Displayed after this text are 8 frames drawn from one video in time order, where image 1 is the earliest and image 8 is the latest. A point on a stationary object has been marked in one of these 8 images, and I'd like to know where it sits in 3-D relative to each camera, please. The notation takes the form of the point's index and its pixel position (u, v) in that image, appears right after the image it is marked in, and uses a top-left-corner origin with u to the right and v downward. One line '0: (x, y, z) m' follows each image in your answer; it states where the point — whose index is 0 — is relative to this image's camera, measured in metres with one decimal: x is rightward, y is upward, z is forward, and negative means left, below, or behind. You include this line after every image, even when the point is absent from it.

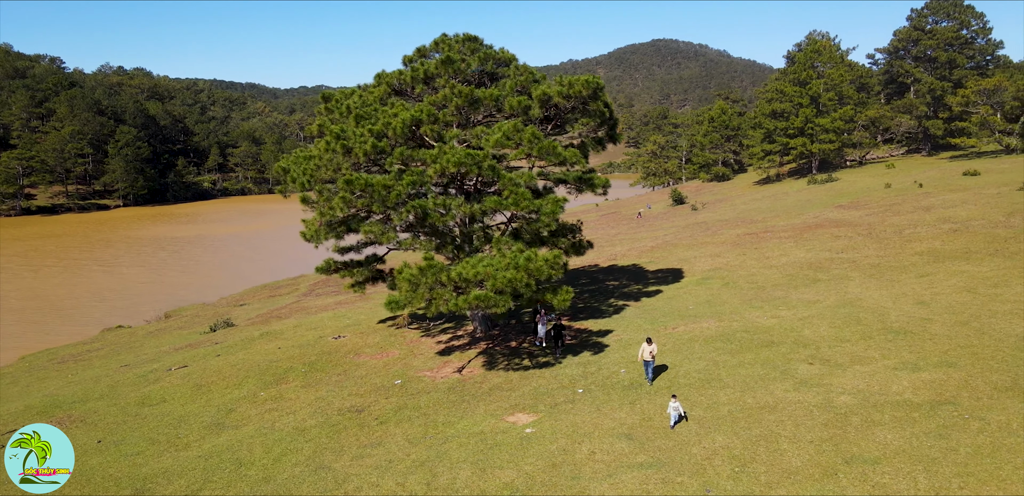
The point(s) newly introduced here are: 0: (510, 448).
0: (+0.1, -2.9, +10.6) m
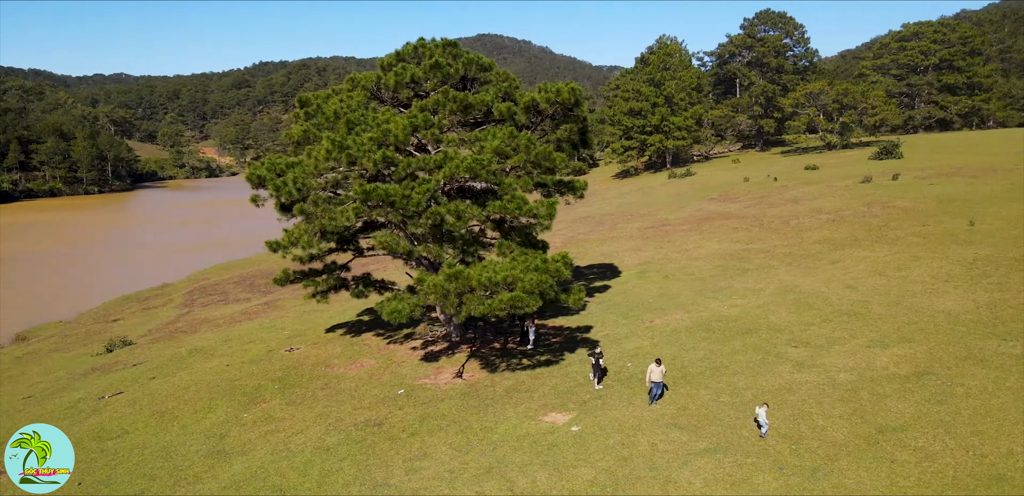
0: (+0.9, -3.0, +11.1) m
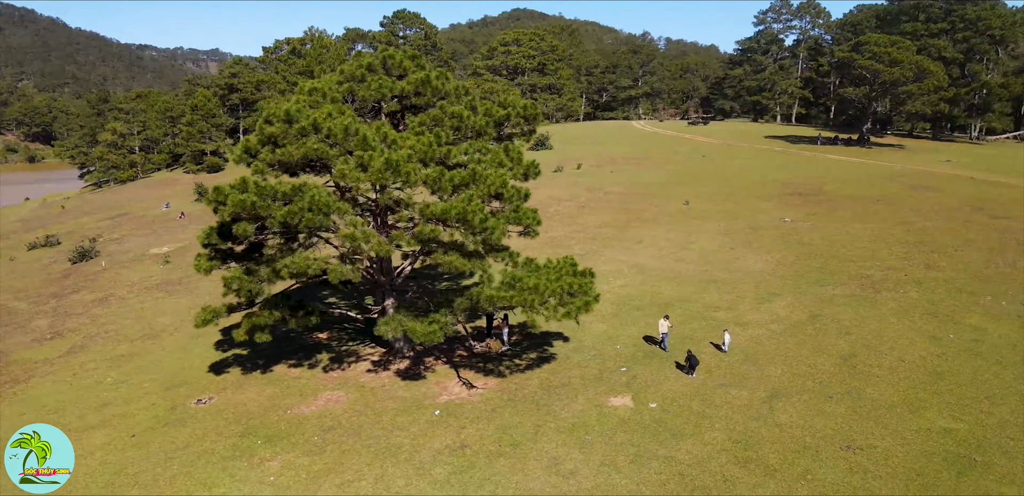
0: (+2.8, -3.0, +13.0) m
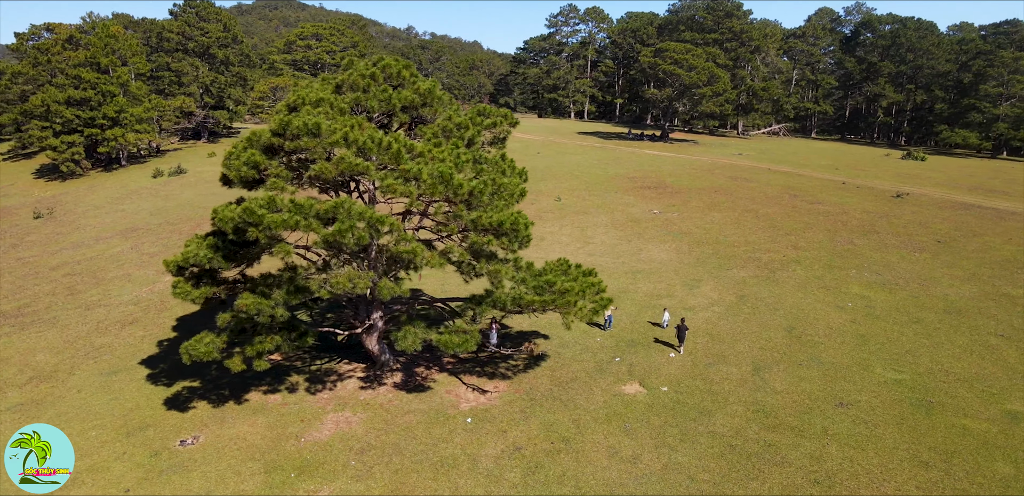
0: (+3.4, -3.0, +14.4) m
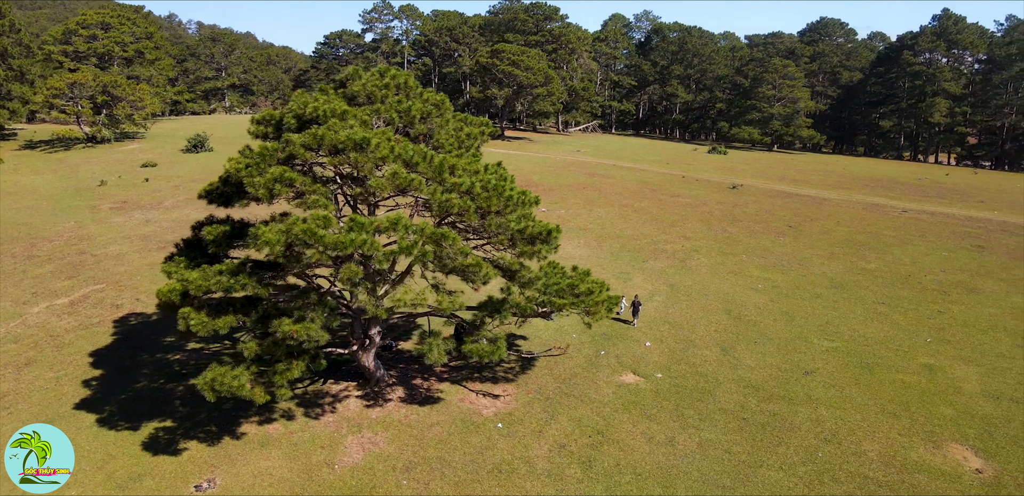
0: (+3.7, -2.9, +15.9) m
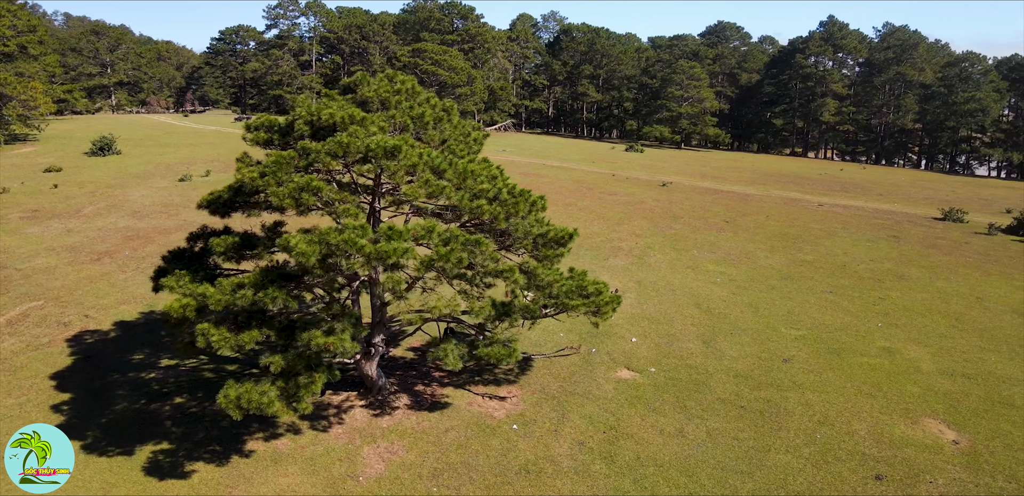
0: (+3.7, -2.9, +16.6) m
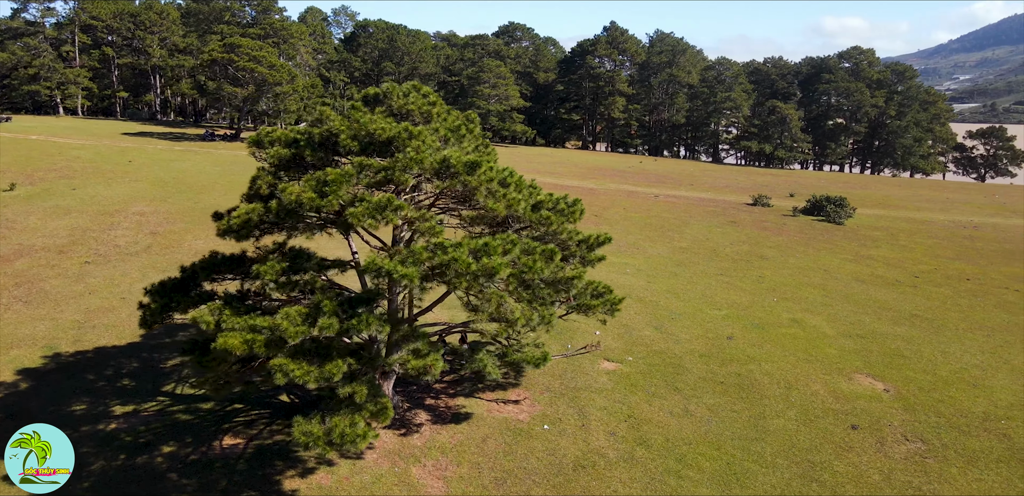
0: (+3.4, -2.8, +18.1) m
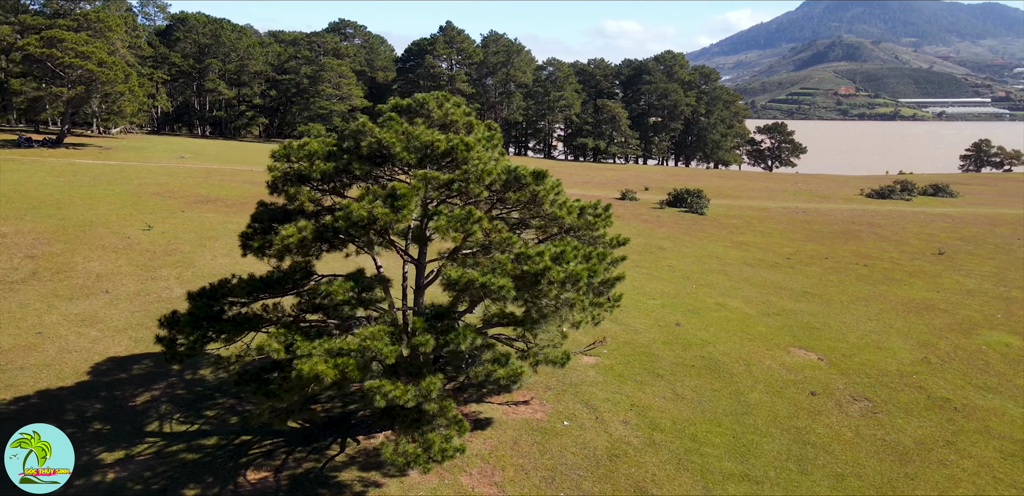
0: (+2.9, -2.7, +19.3) m
